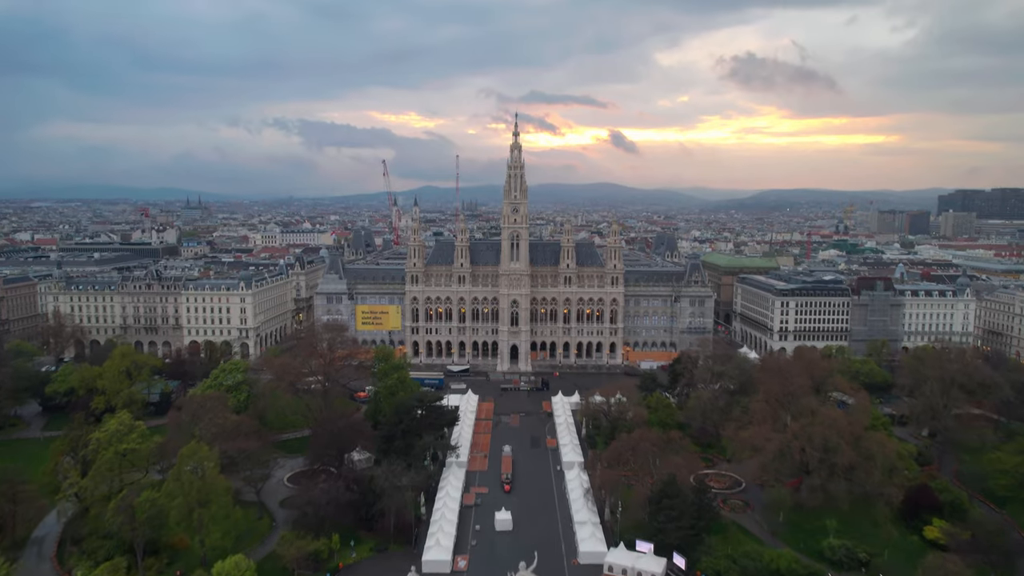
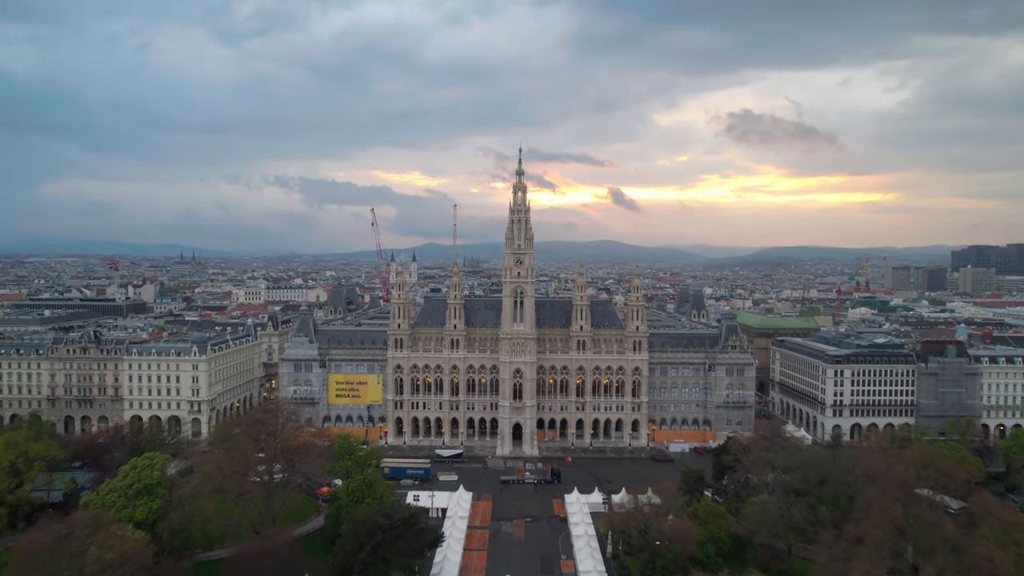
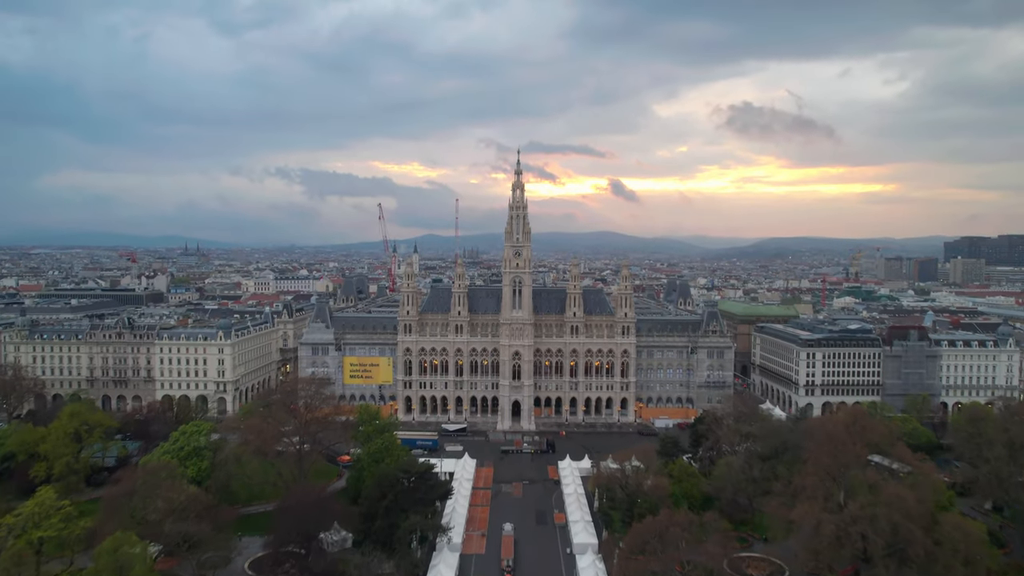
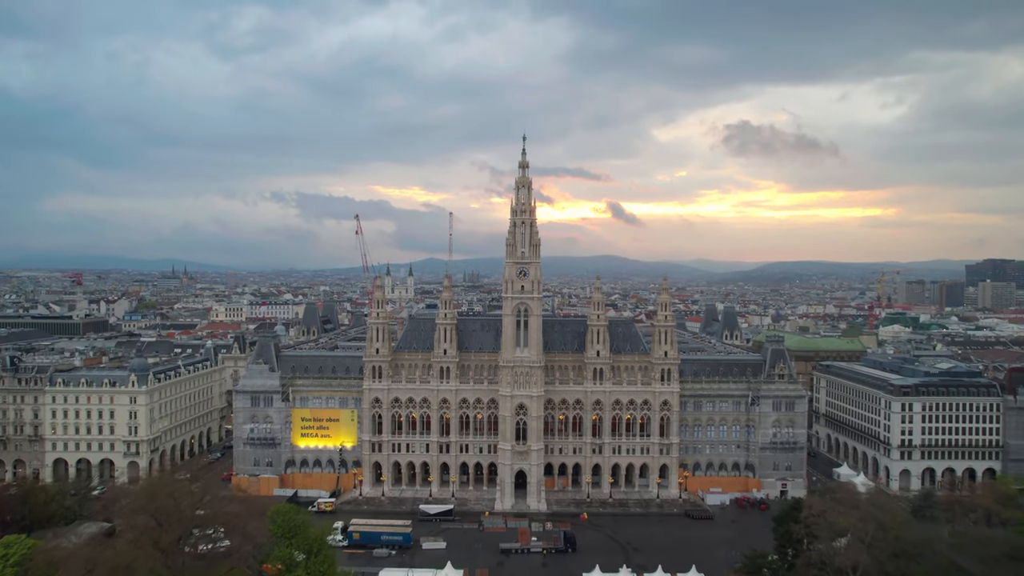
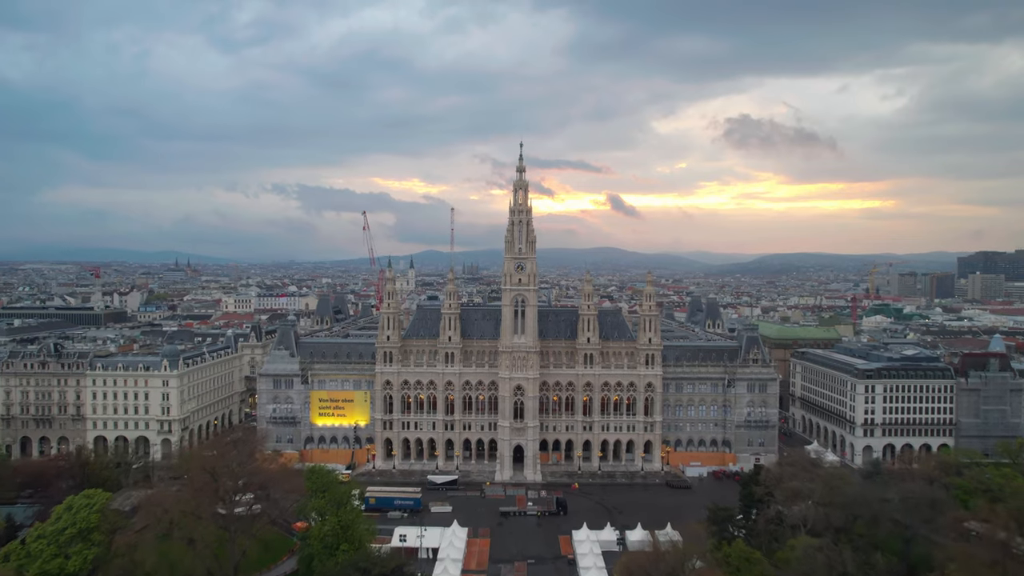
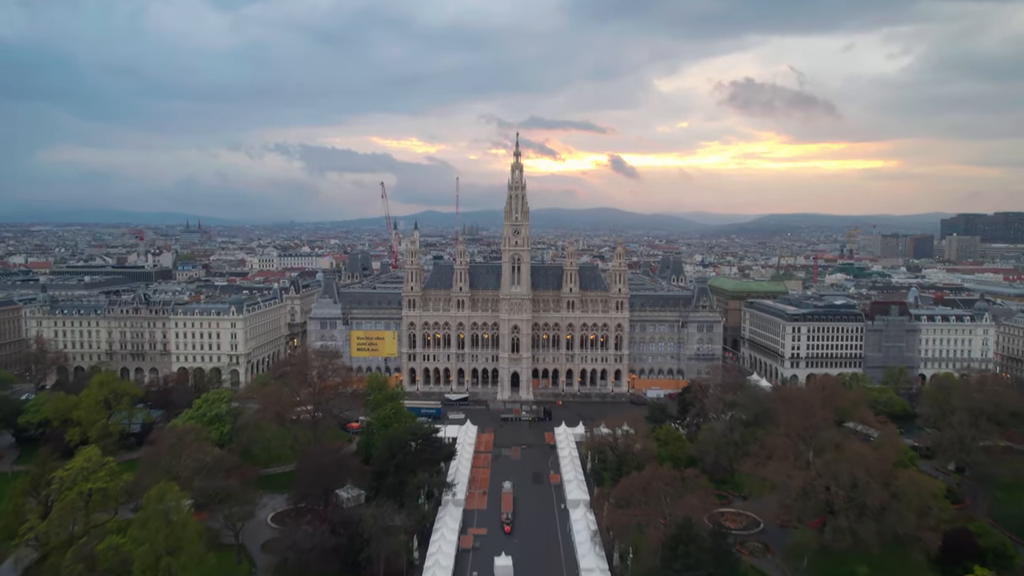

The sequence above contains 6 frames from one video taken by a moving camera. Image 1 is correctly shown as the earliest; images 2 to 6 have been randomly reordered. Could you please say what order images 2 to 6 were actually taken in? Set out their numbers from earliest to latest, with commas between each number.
6, 3, 2, 5, 4
